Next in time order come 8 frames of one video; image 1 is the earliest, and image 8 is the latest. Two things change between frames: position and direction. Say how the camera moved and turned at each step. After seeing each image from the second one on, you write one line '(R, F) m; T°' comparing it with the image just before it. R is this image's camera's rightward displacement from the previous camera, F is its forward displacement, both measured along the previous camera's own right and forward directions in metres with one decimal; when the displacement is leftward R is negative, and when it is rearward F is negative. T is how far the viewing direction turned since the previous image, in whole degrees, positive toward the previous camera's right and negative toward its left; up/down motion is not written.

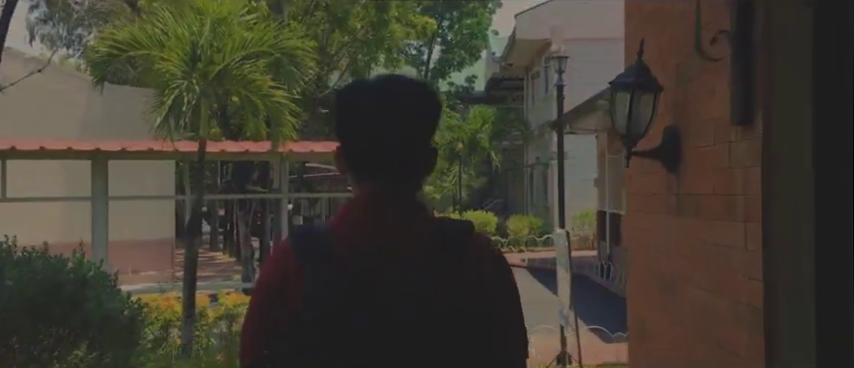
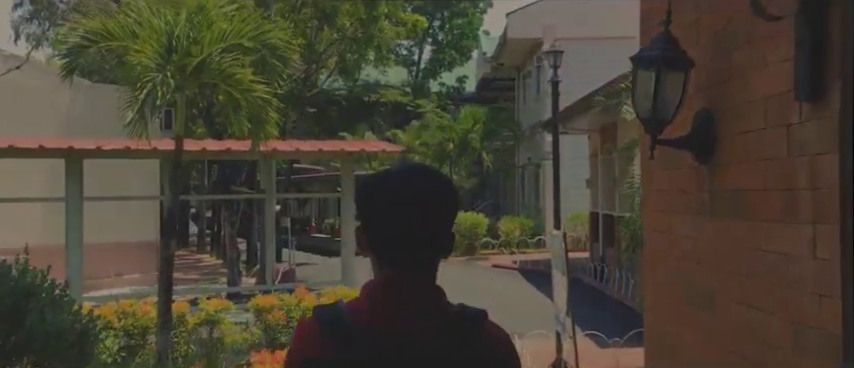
(0.0, +0.4) m; +1°
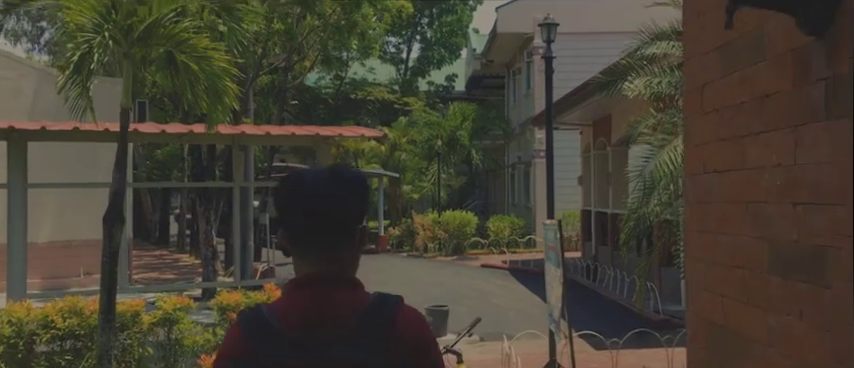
(+0.1, +0.9) m; +1°
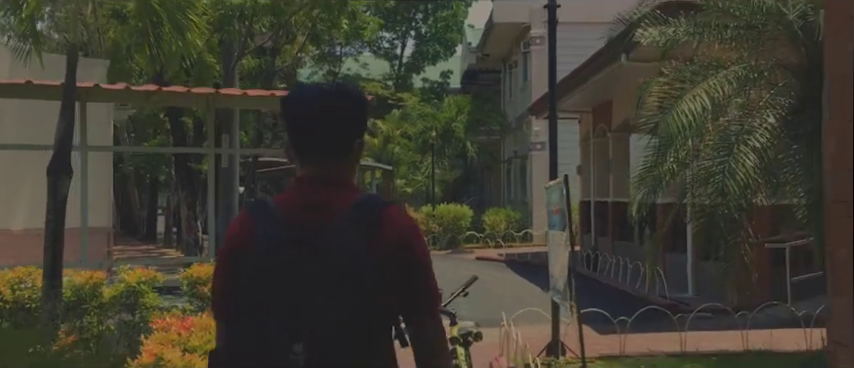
(0.0, +0.8) m; 0°
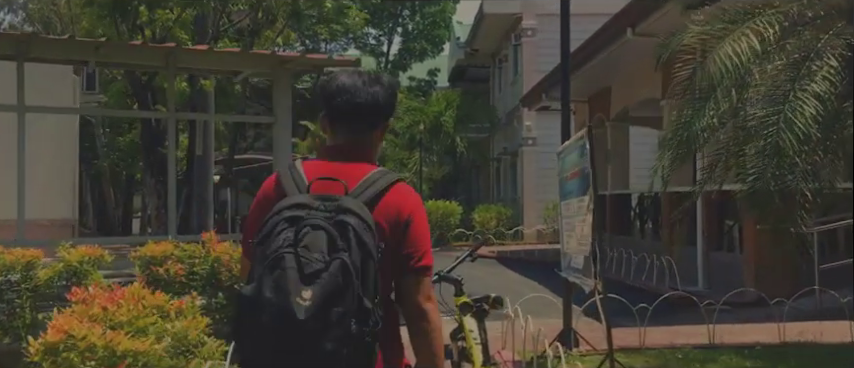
(-0.1, +1.1) m; +1°
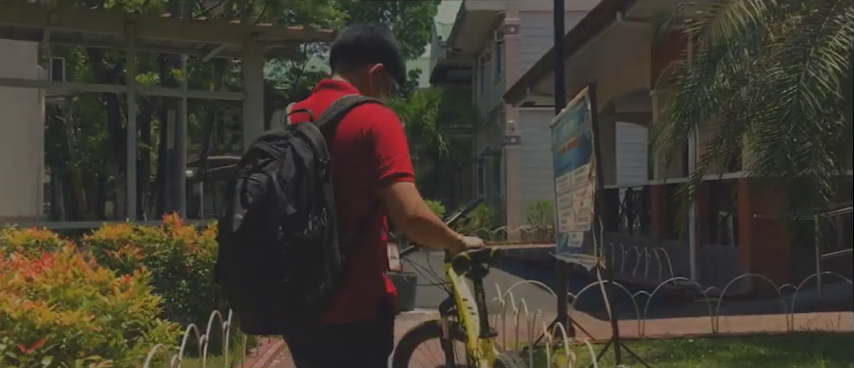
(0.0, +0.6) m; +1°
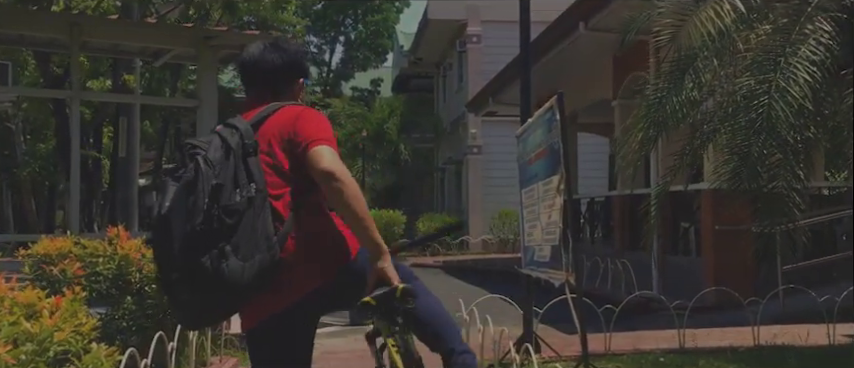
(0.0, +0.3) m; +3°
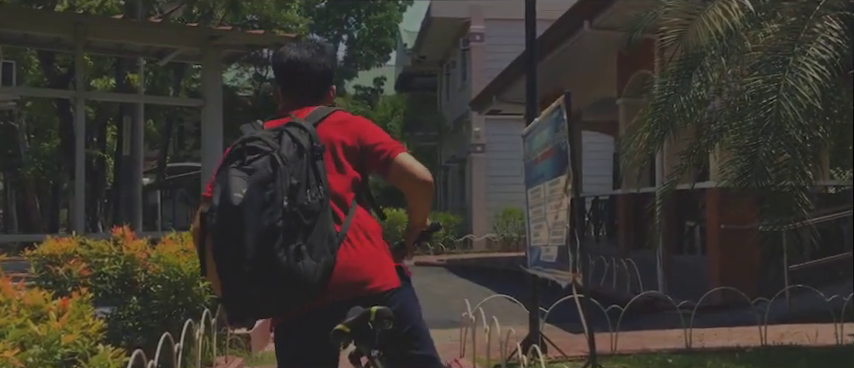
(0.0, 0.0) m; 0°
